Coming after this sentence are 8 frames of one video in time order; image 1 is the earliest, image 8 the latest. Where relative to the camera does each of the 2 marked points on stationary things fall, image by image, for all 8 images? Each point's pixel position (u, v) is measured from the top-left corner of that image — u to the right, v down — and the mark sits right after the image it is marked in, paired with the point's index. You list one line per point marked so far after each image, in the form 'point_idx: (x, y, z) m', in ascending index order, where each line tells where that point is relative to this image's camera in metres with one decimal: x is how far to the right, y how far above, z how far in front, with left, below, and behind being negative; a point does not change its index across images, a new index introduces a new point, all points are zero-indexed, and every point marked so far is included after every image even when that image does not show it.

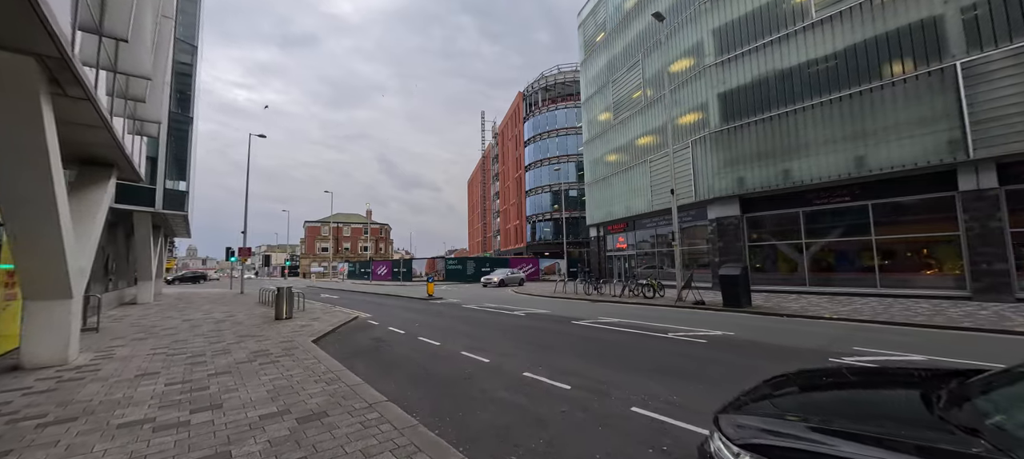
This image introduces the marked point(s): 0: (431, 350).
0: (-1.8, -2.8, +8.6) m
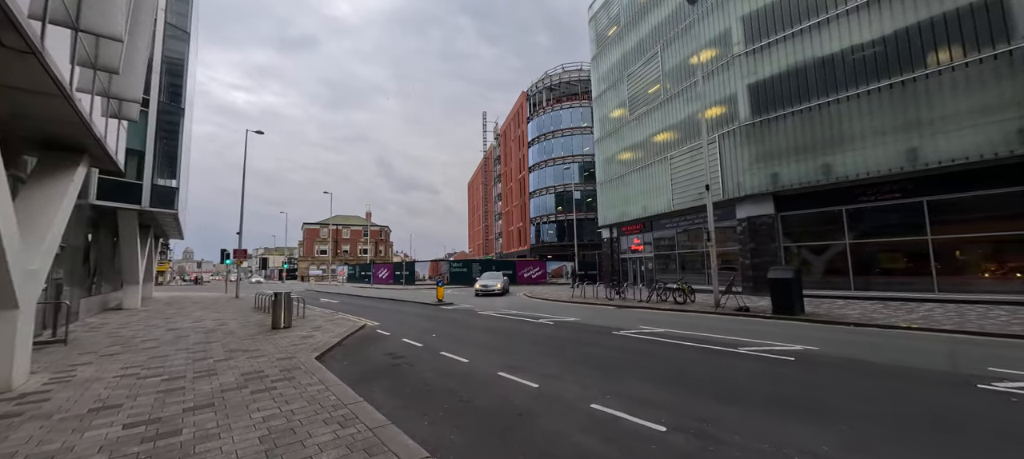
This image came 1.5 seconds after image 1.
0: (-0.9, -2.7, +7.1) m
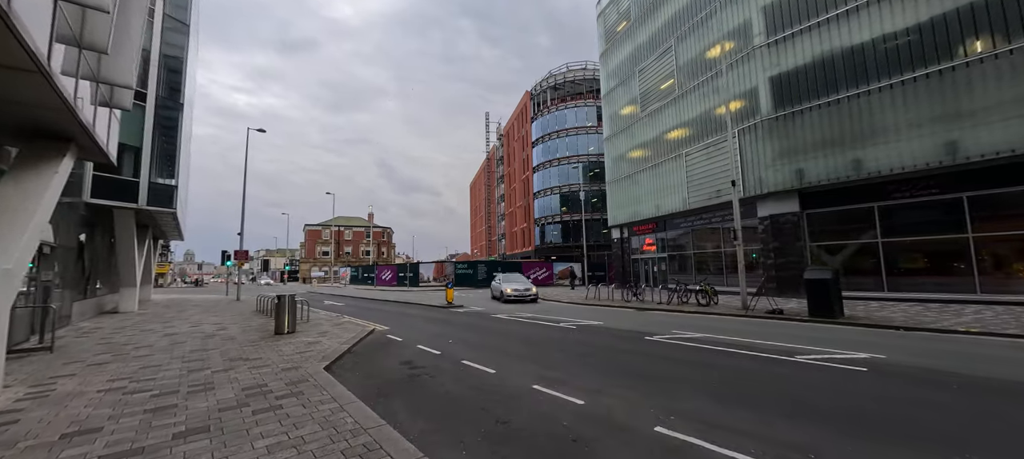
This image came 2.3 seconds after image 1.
0: (-0.3, -2.6, +6.2) m
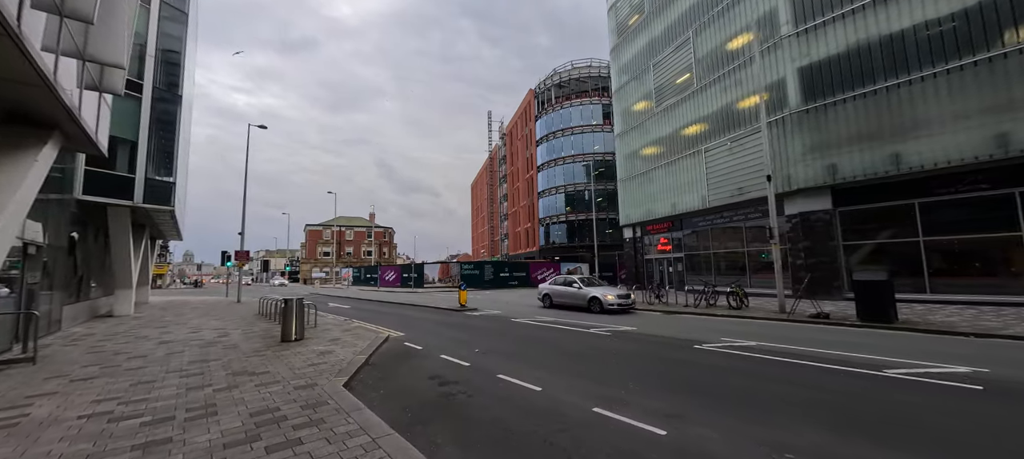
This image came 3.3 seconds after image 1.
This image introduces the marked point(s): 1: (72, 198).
0: (+0.5, -2.5, +5.3) m
1: (-16.3, +1.2, +14.1) m
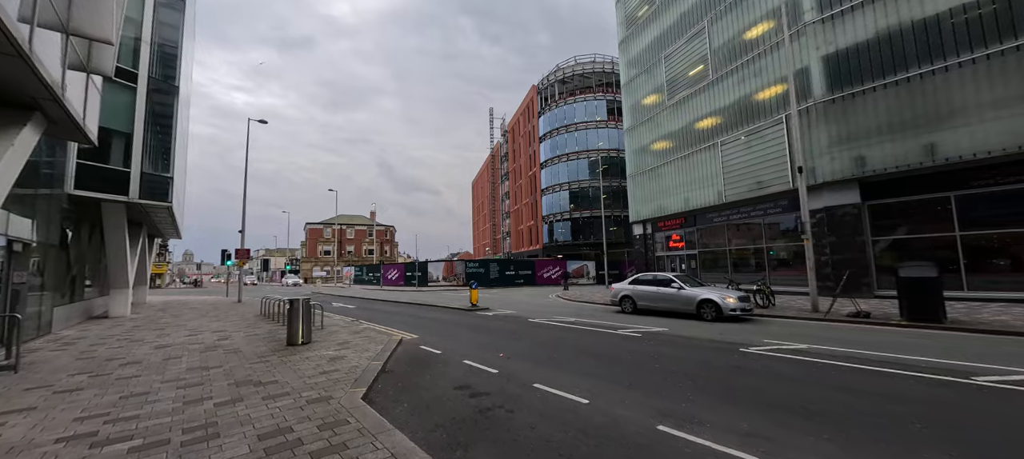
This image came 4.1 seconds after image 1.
0: (+1.1, -2.4, +4.6) m
1: (-15.8, +1.3, +13.3) m
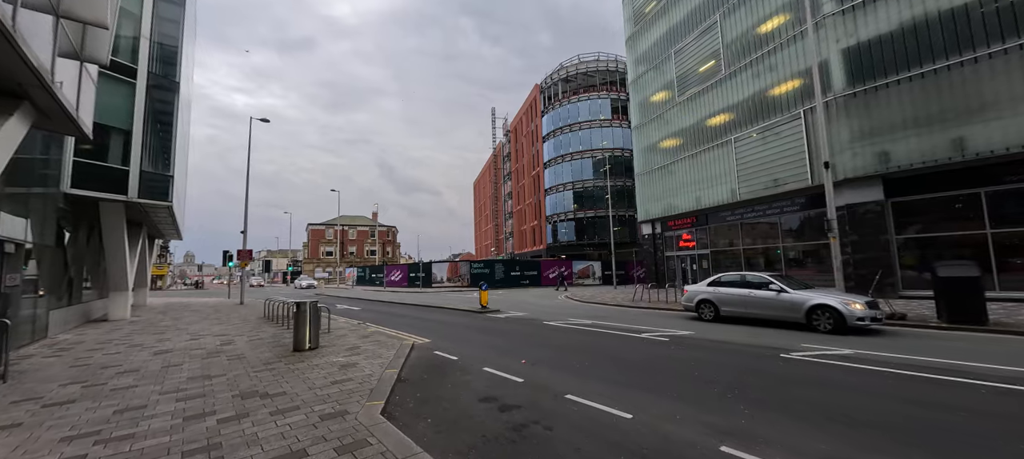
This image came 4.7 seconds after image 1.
0: (+1.6, -2.3, +4.0) m
1: (-15.3, +1.3, +12.8) m
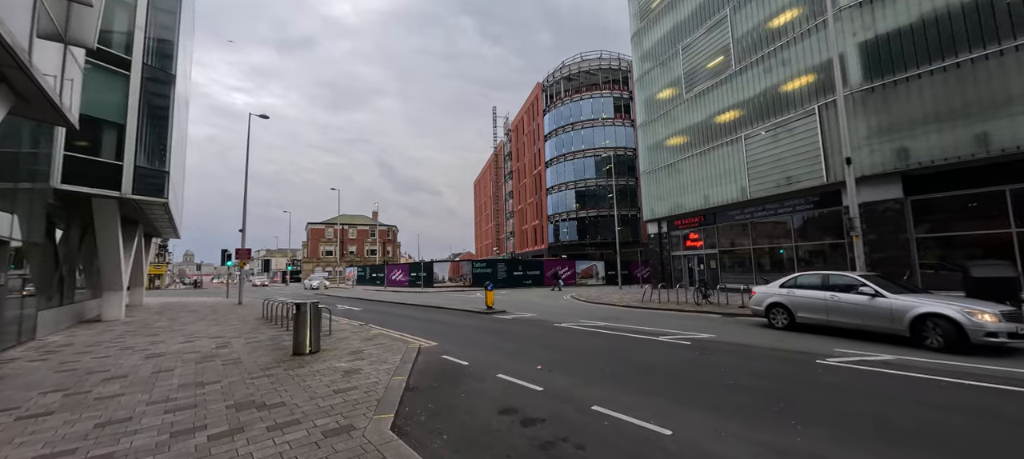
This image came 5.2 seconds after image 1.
0: (+1.9, -2.3, +3.5) m
1: (-15.0, +1.4, +12.3) m
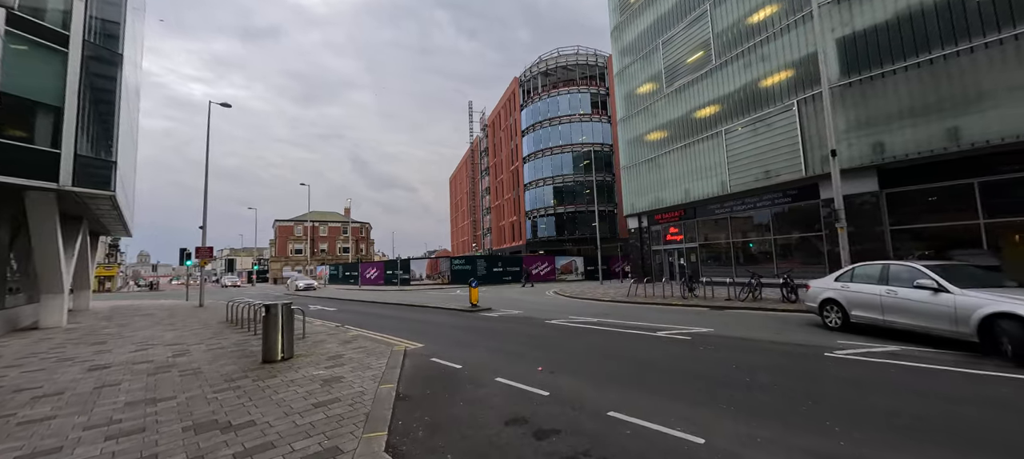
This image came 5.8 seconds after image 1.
0: (+2.1, -2.1, +3.1) m
1: (-15.4, +1.5, +10.7) m
